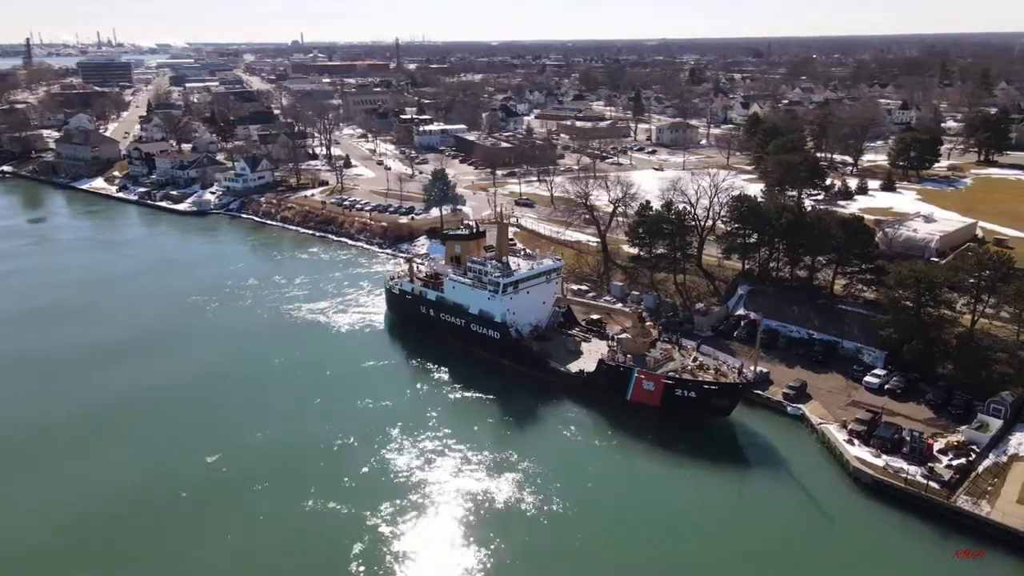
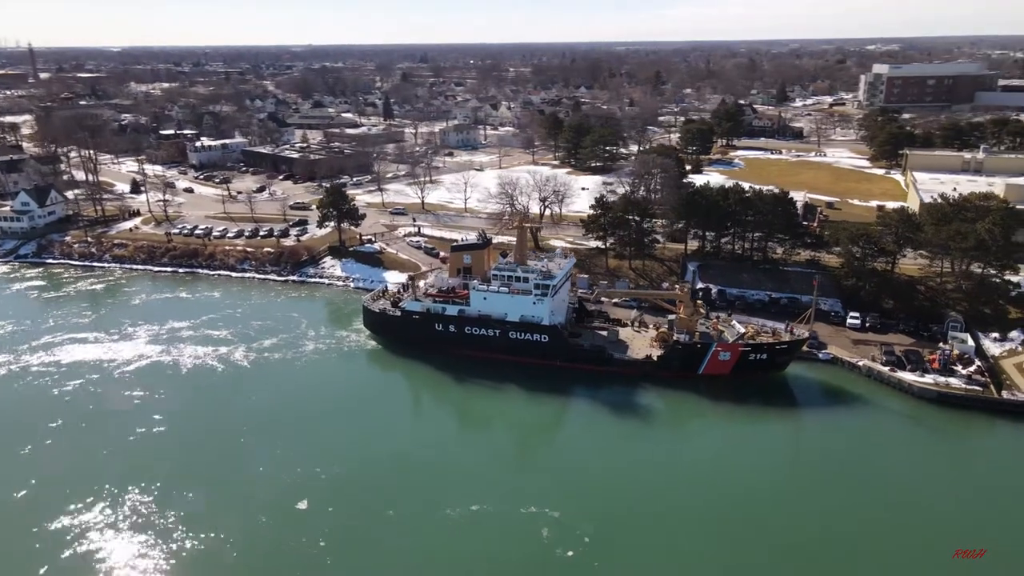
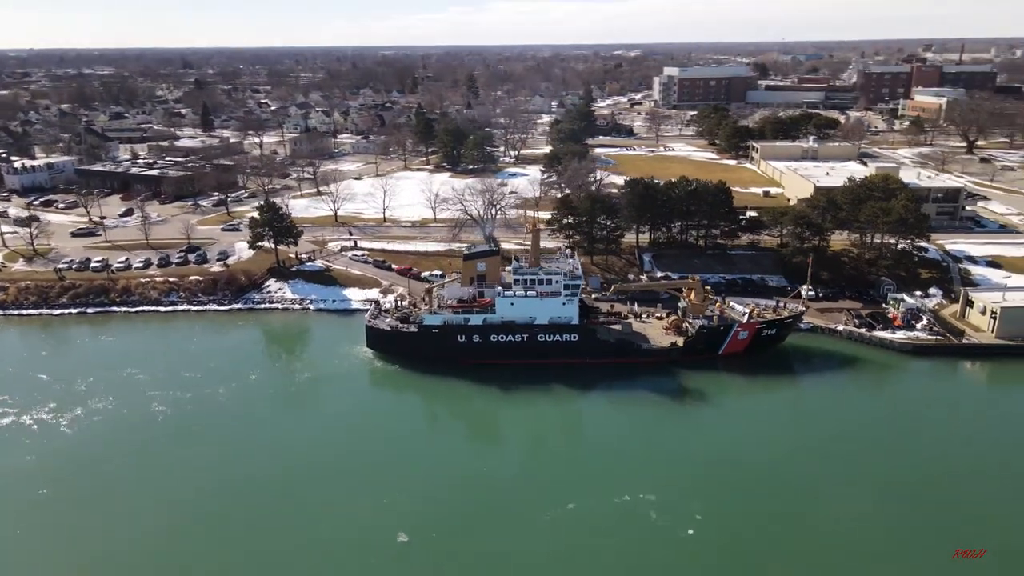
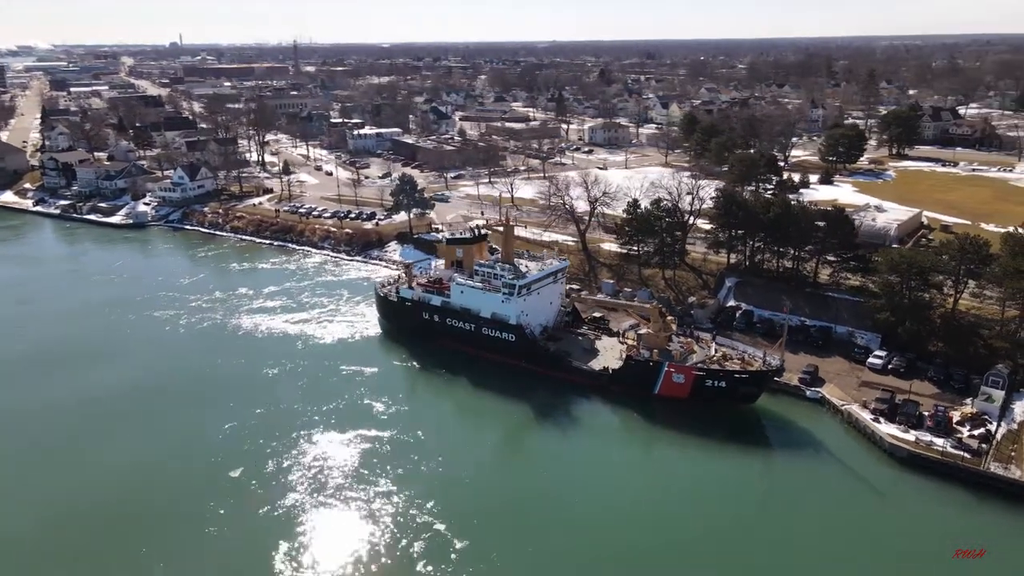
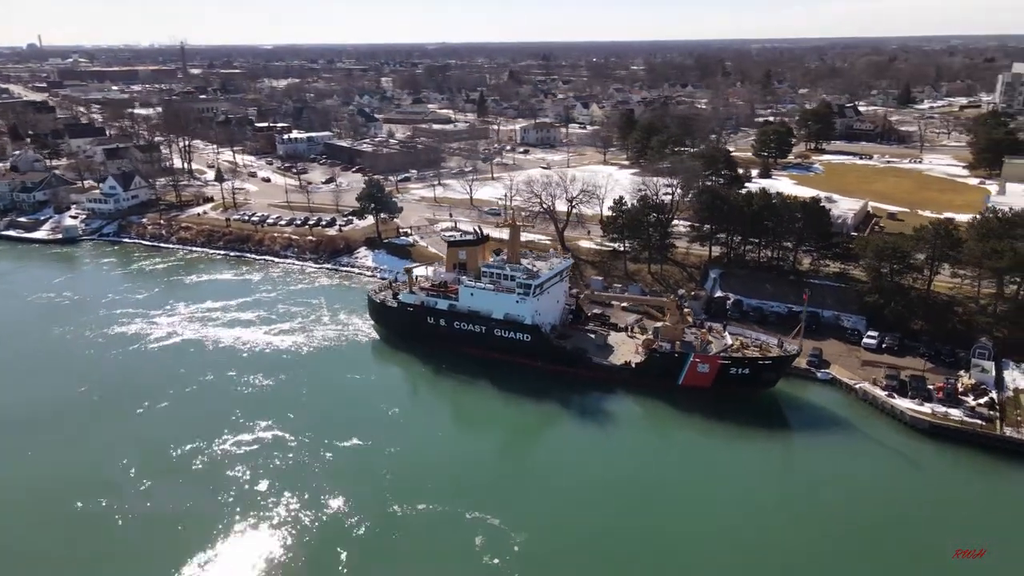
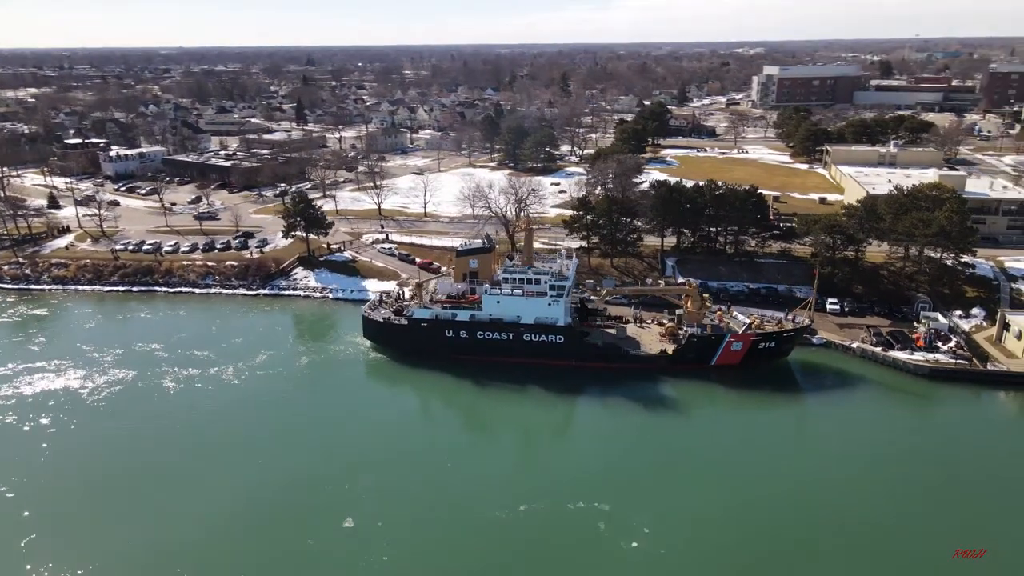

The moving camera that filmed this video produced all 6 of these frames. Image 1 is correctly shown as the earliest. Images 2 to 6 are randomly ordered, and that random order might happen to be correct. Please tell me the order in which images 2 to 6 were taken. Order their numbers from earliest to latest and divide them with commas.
4, 5, 2, 6, 3
